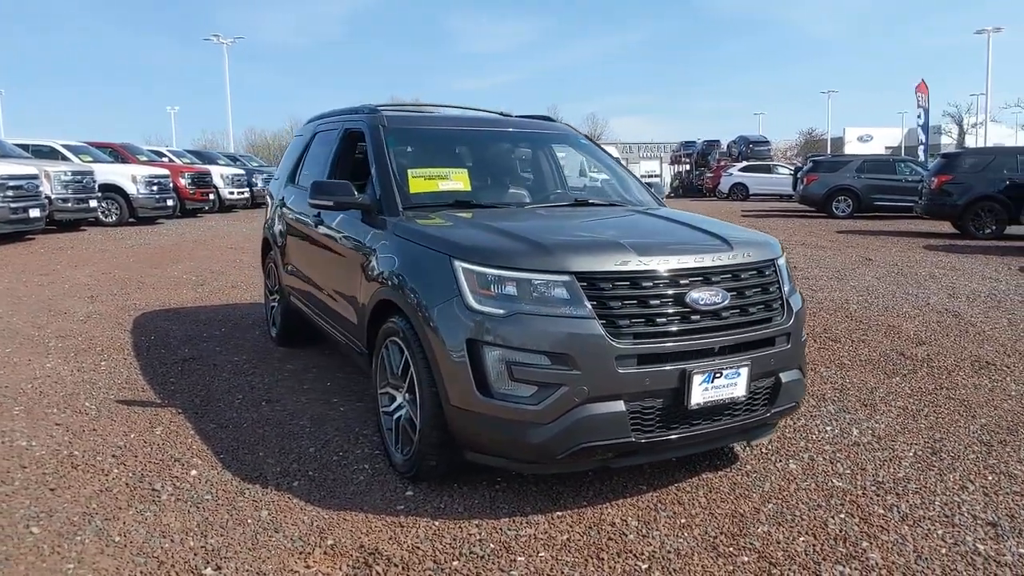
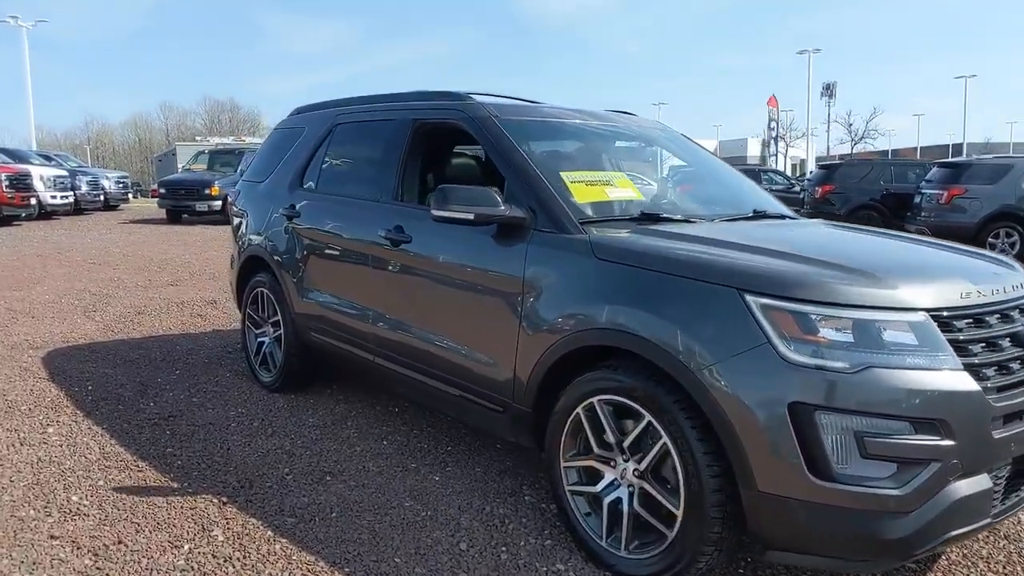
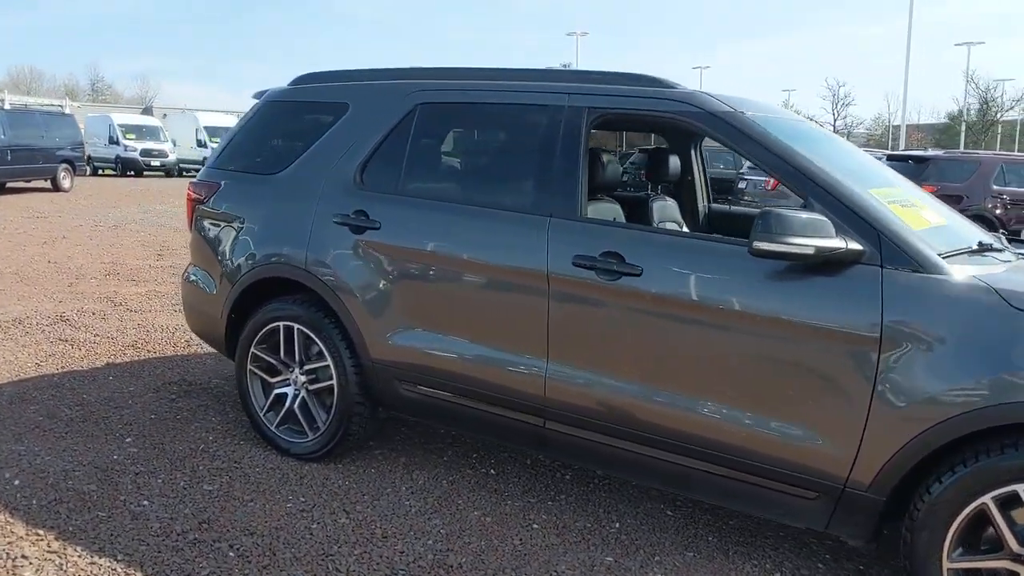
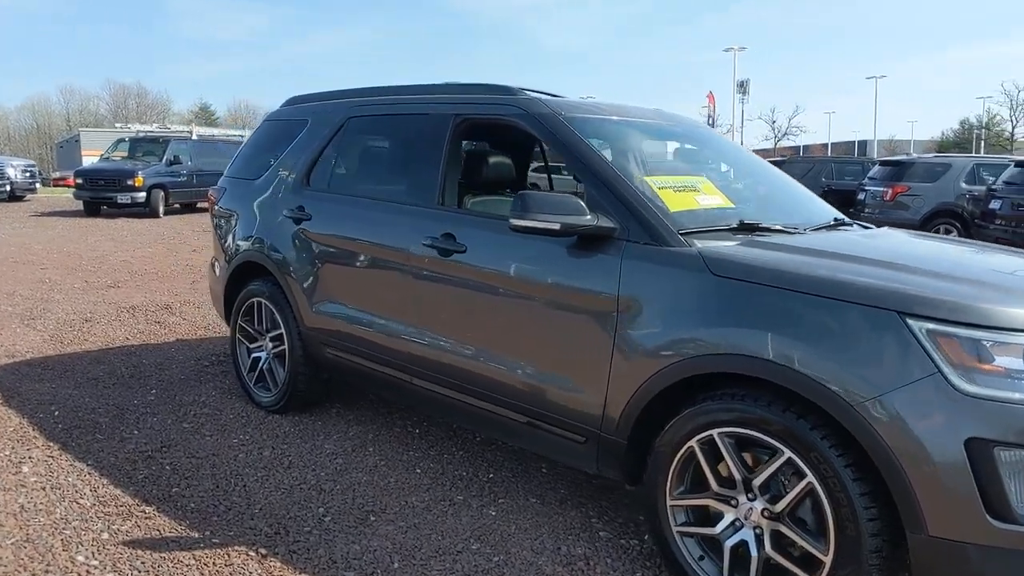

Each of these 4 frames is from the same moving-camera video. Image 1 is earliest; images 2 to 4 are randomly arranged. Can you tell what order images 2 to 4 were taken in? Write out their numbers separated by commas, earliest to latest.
2, 4, 3
